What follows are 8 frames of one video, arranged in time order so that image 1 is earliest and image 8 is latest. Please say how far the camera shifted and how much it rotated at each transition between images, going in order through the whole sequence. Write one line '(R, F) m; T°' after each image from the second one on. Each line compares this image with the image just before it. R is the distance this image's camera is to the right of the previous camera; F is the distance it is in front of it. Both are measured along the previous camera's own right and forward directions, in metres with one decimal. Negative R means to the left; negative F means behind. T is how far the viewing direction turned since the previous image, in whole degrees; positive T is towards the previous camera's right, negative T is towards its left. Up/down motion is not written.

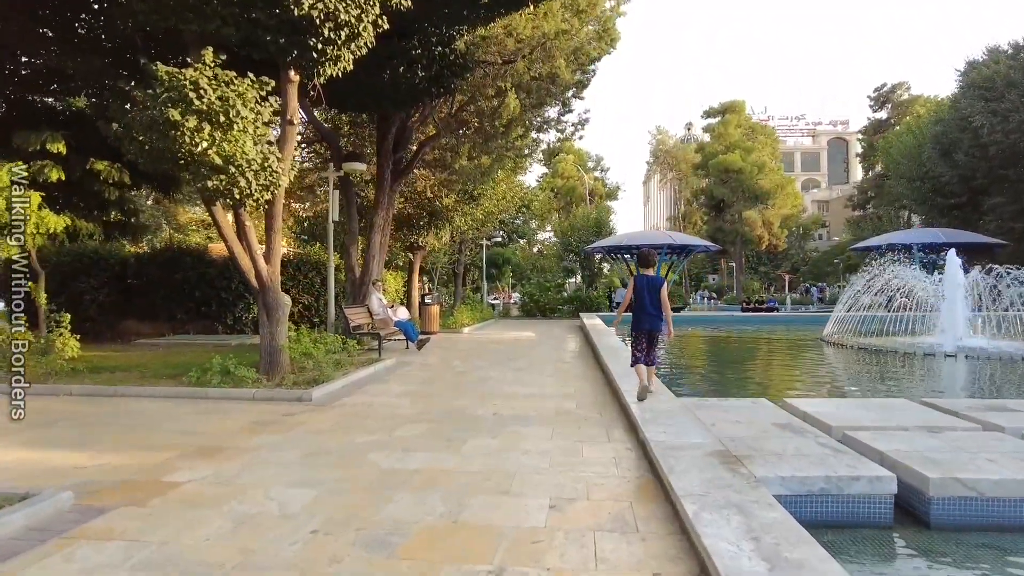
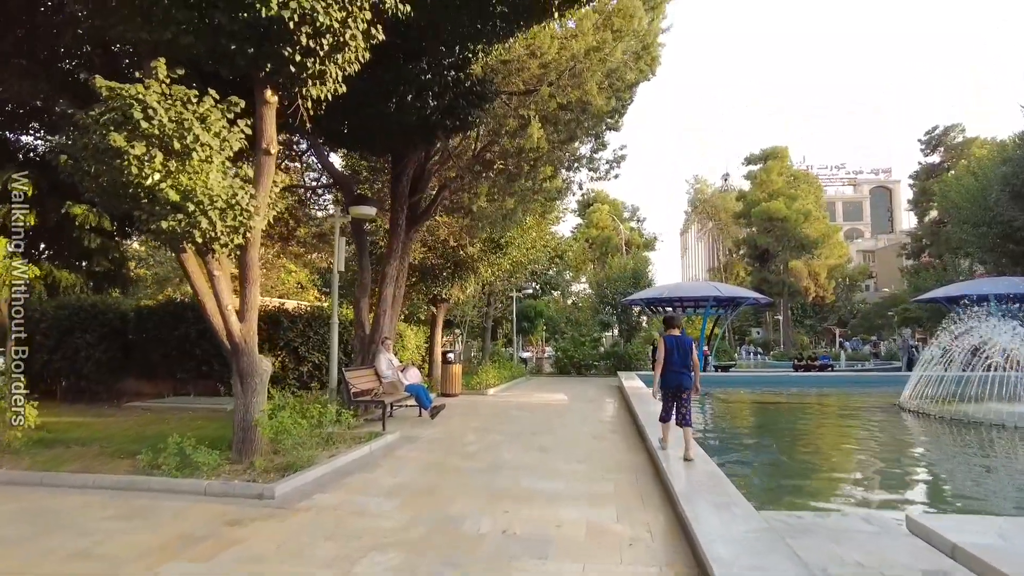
(+0.2, +1.7) m; -3°
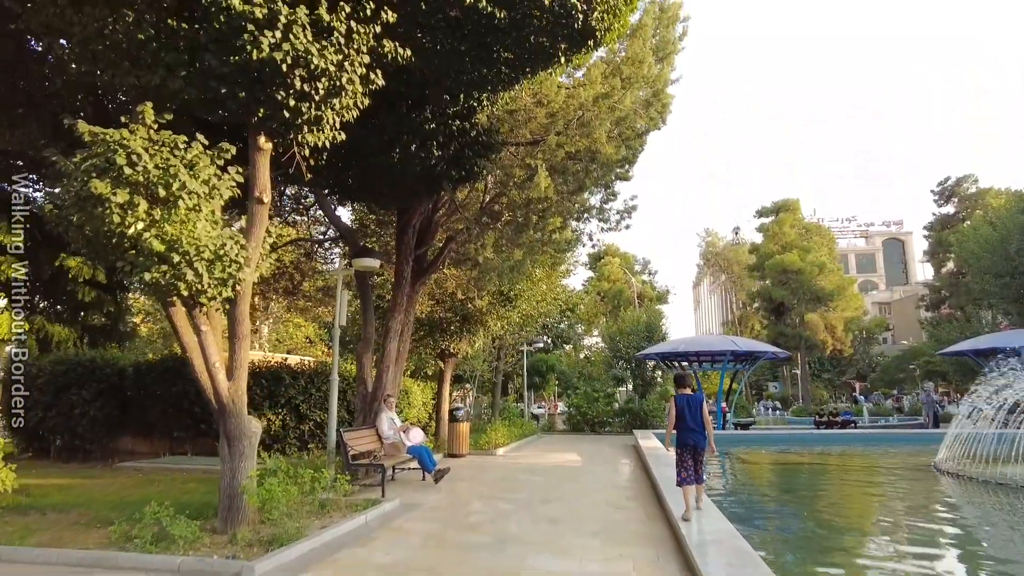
(+0.1, +0.5) m; -1°
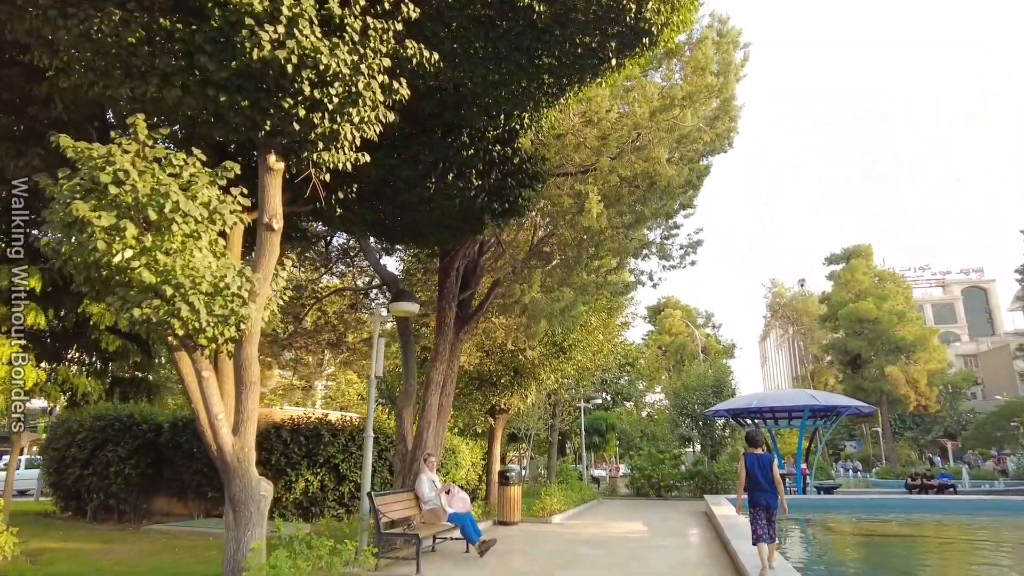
(+0.1, +1.1) m; -5°
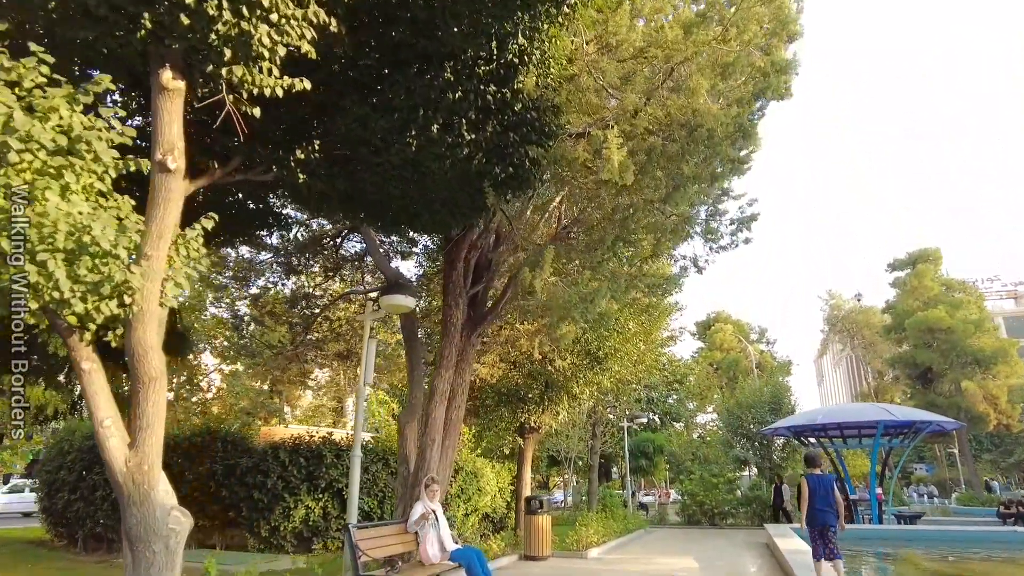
(+0.4, +1.8) m; -4°
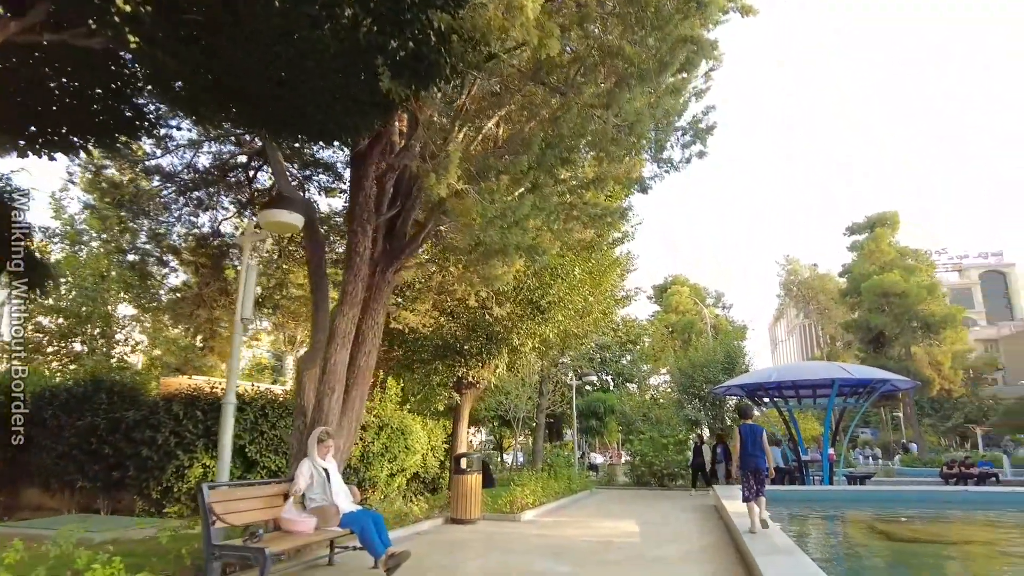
(+0.6, +1.4) m; +3°
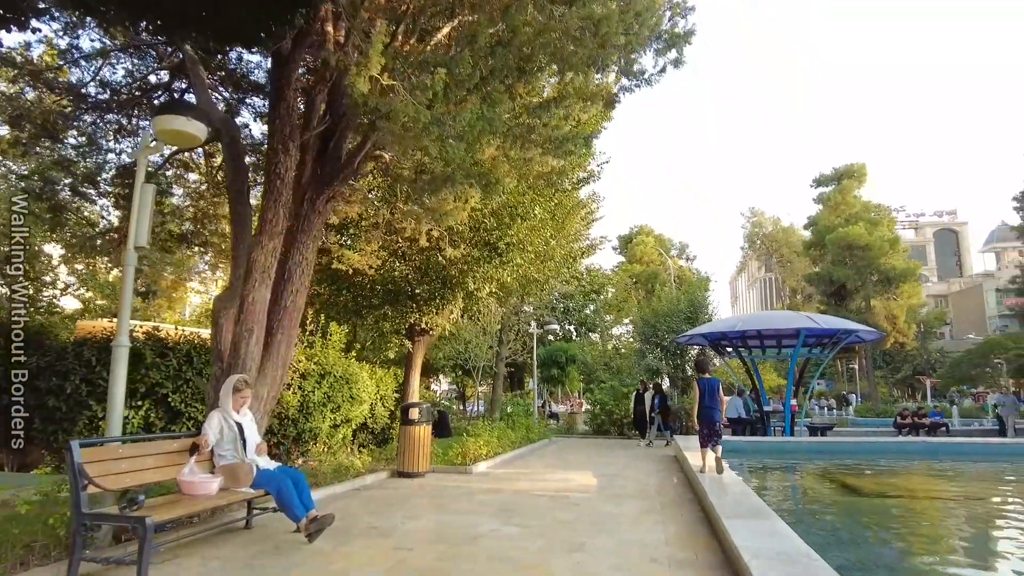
(+0.2, +1.0) m; +3°
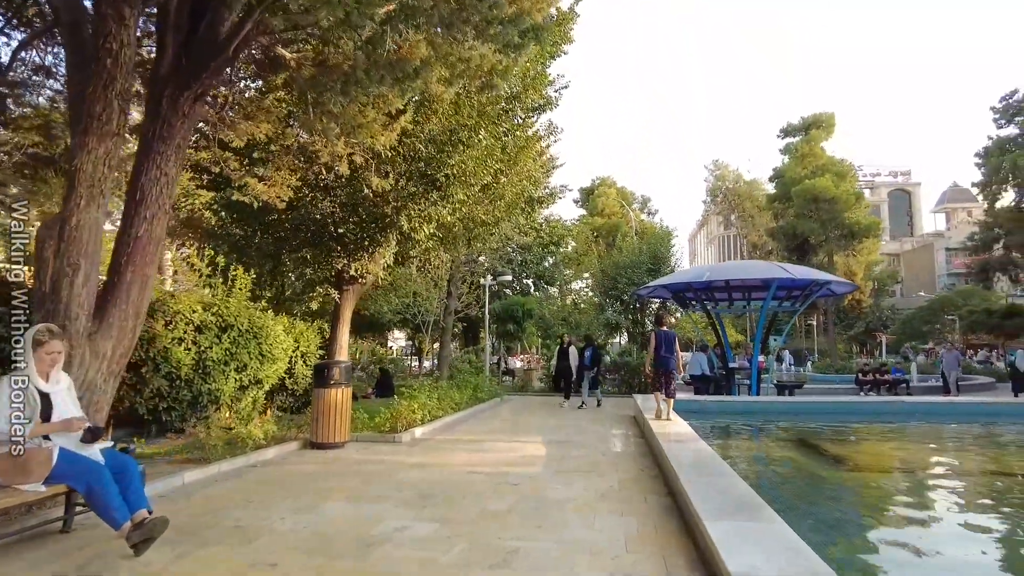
(+0.4, +1.7) m; +3°
